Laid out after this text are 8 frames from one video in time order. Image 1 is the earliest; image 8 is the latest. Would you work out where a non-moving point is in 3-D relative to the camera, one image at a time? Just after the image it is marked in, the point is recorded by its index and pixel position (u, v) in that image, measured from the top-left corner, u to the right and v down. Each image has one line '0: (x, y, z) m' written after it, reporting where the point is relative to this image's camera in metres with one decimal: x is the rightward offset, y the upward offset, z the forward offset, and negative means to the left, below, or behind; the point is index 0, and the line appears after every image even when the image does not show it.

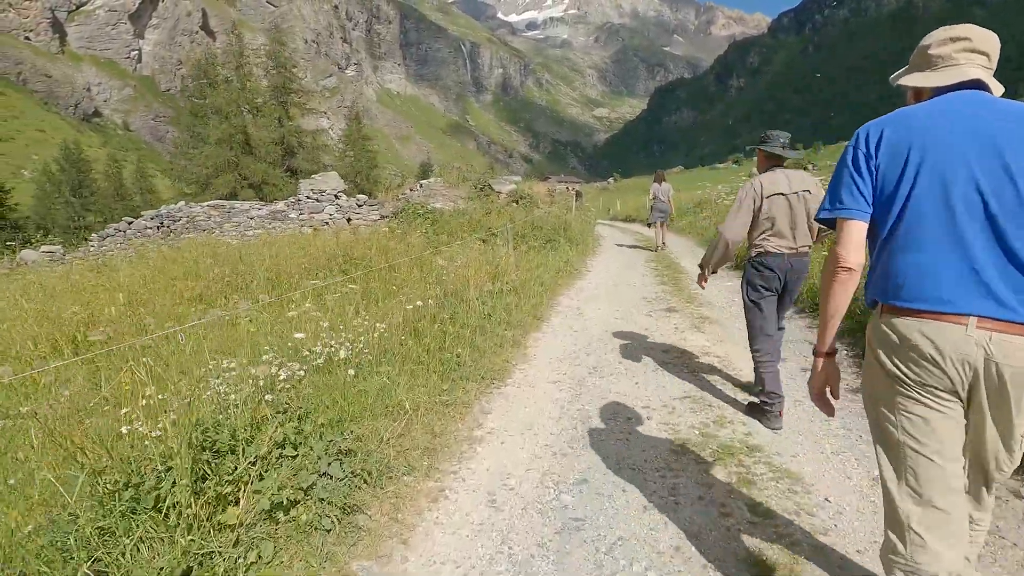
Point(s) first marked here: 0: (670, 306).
0: (+3.1, -0.3, +10.2) m
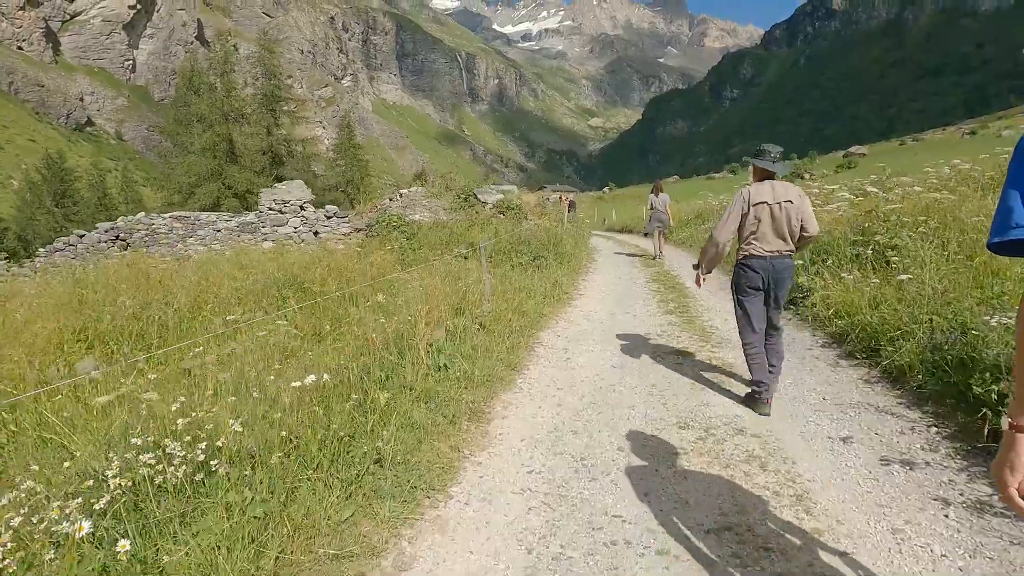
0: (+2.6, -0.9, +8.2) m
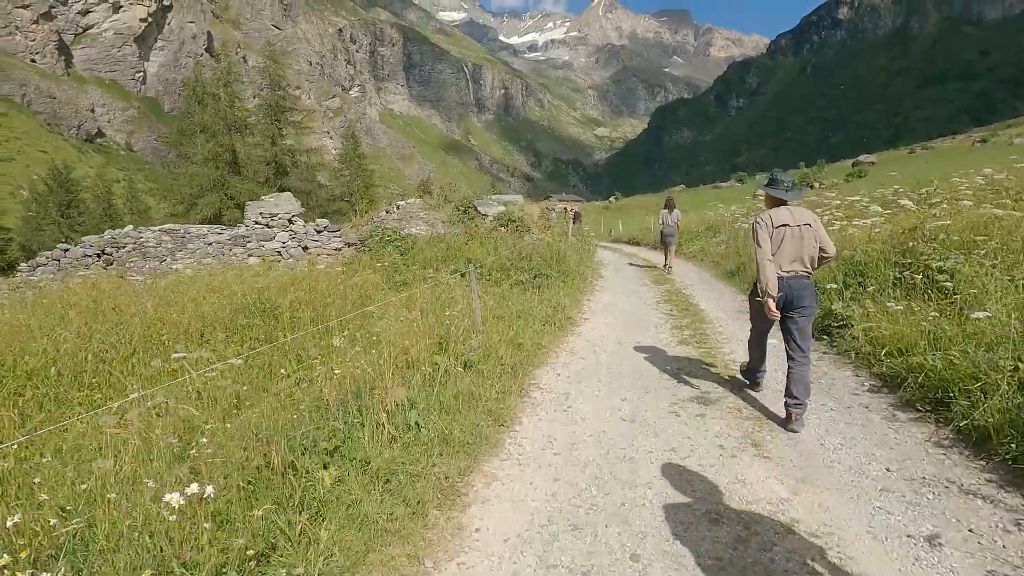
0: (+2.5, -1.3, +7.0) m
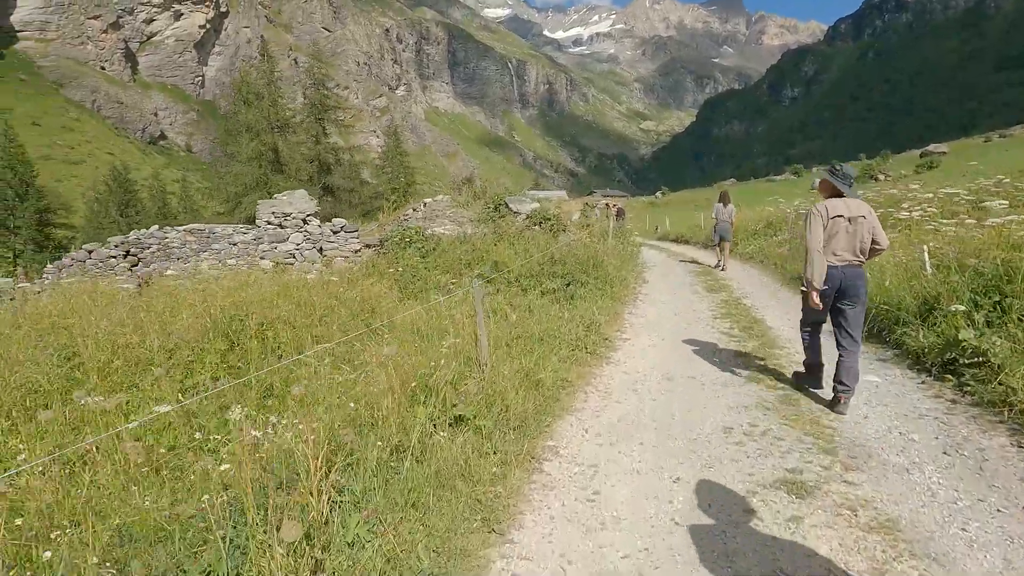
0: (+2.6, -1.6, +4.9) m
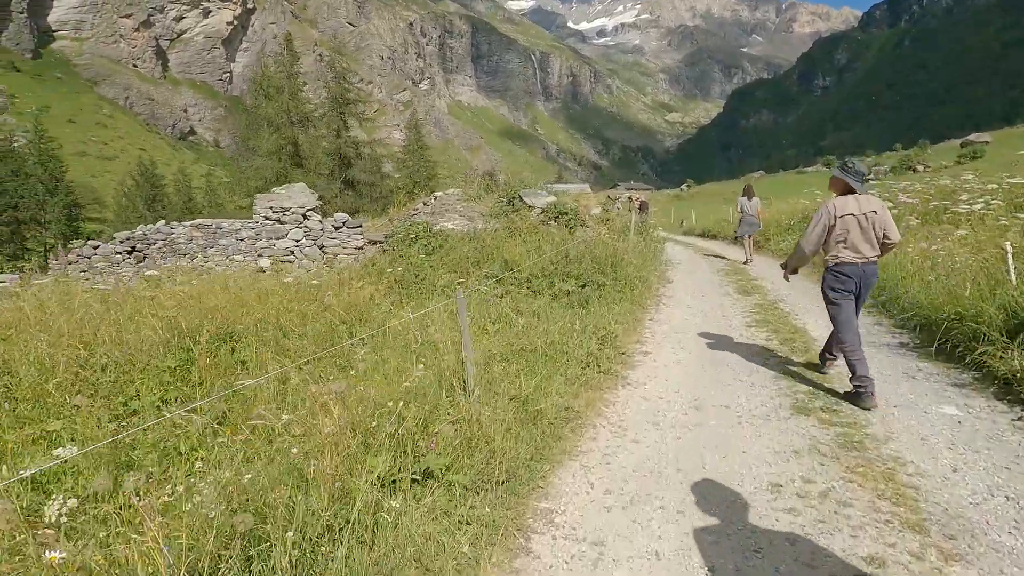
0: (+2.4, -1.8, +3.6) m
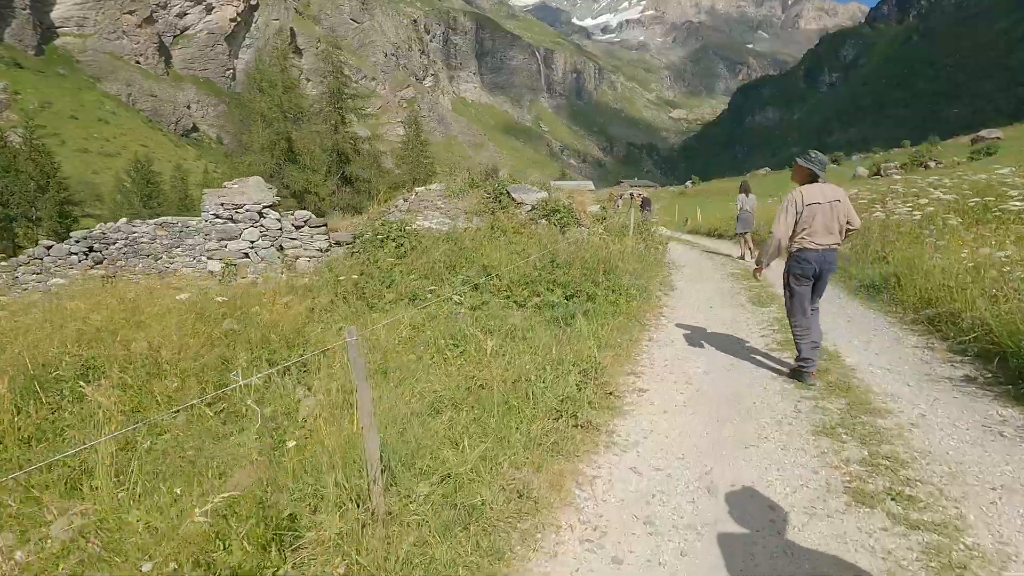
0: (+1.9, -2.0, +1.8) m
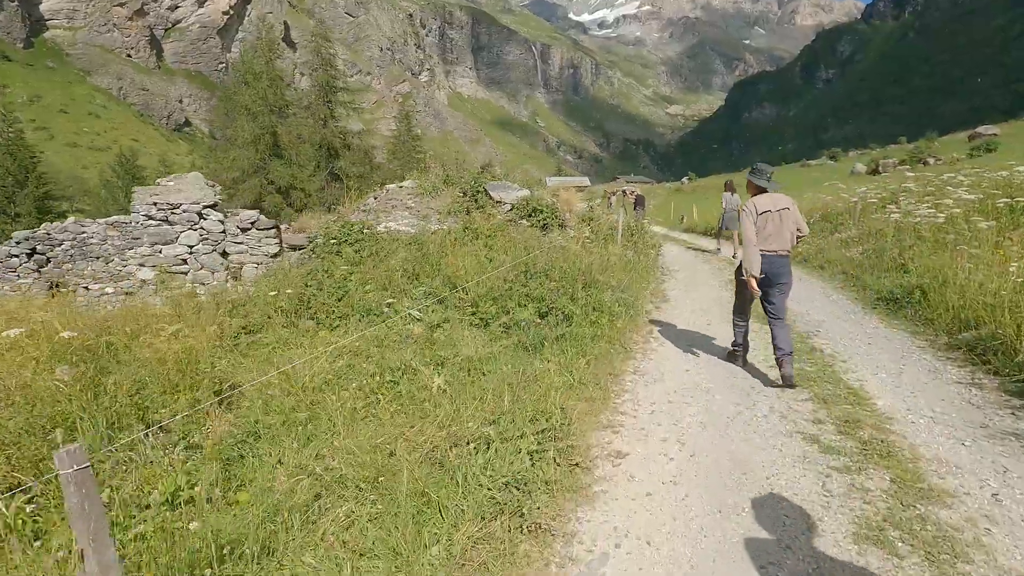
0: (+1.3, -2.4, +0.3) m
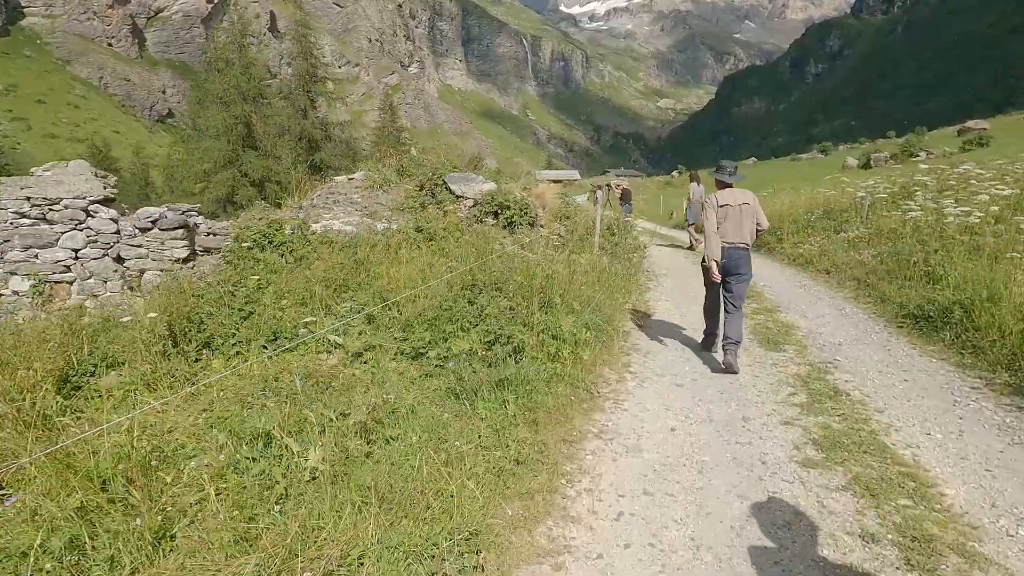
0: (+0.6, -2.7, -1.7) m
